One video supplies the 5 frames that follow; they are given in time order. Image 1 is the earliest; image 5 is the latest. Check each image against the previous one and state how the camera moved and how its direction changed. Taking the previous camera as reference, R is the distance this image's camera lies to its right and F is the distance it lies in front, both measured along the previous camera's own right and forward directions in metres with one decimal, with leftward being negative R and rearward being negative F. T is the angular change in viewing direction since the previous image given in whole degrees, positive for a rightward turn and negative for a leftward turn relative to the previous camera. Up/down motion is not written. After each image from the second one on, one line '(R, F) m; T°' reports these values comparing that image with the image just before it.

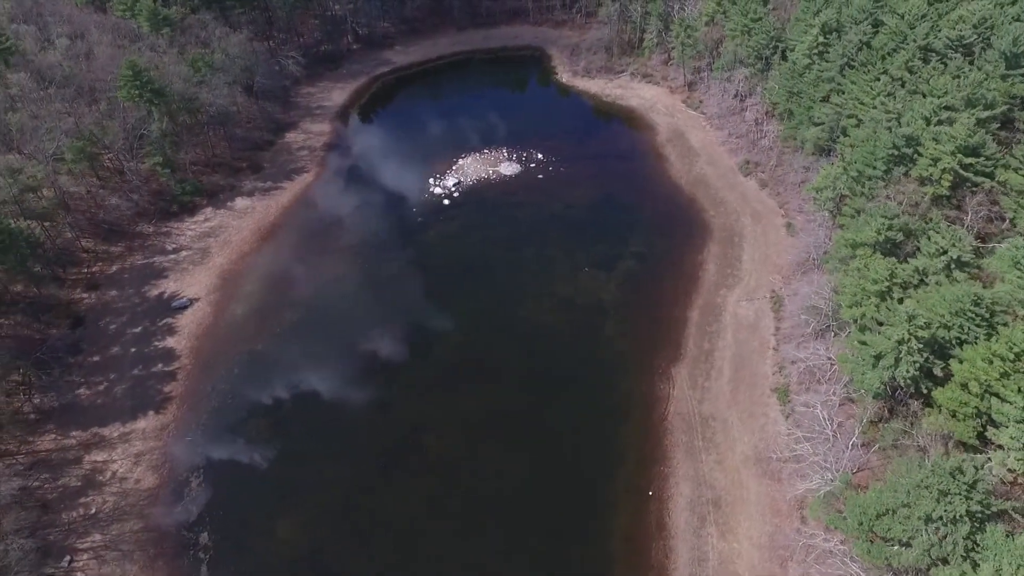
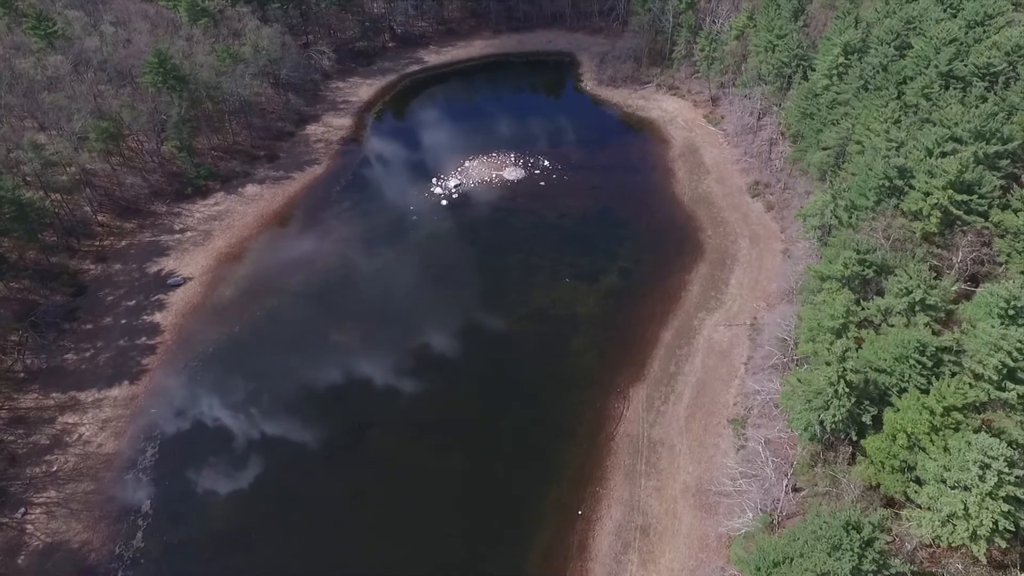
(+5.7, +0.3) m; -5°
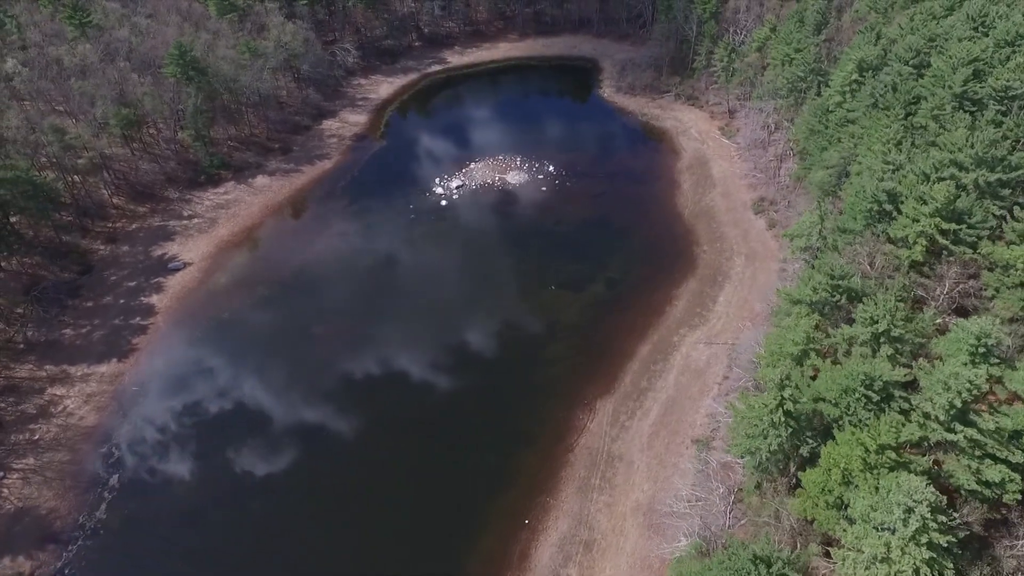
(+4.1, +0.1) m; -4°
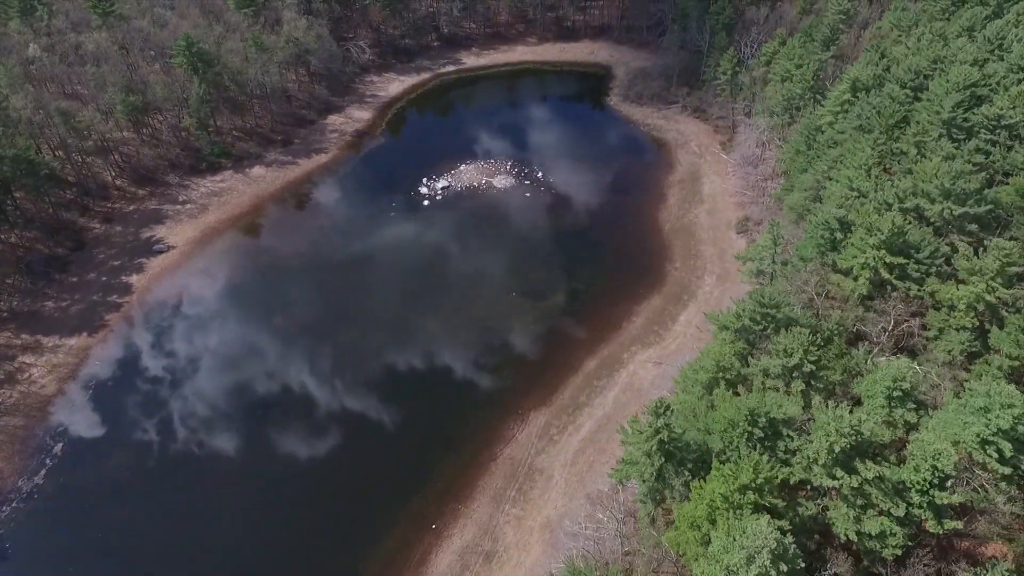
(+6.3, +0.3) m; -4°
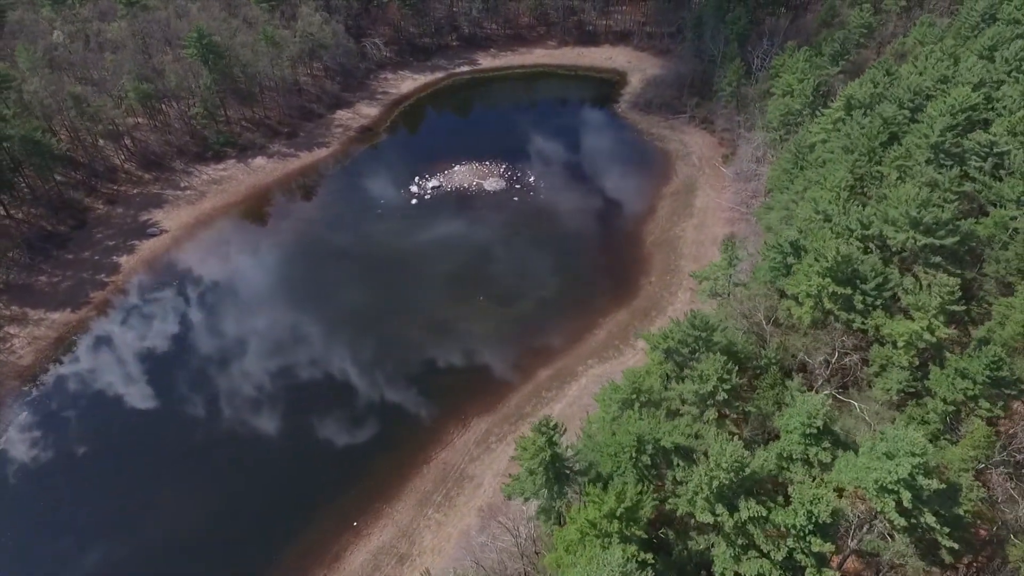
(+5.5, +0.4) m; -4°
